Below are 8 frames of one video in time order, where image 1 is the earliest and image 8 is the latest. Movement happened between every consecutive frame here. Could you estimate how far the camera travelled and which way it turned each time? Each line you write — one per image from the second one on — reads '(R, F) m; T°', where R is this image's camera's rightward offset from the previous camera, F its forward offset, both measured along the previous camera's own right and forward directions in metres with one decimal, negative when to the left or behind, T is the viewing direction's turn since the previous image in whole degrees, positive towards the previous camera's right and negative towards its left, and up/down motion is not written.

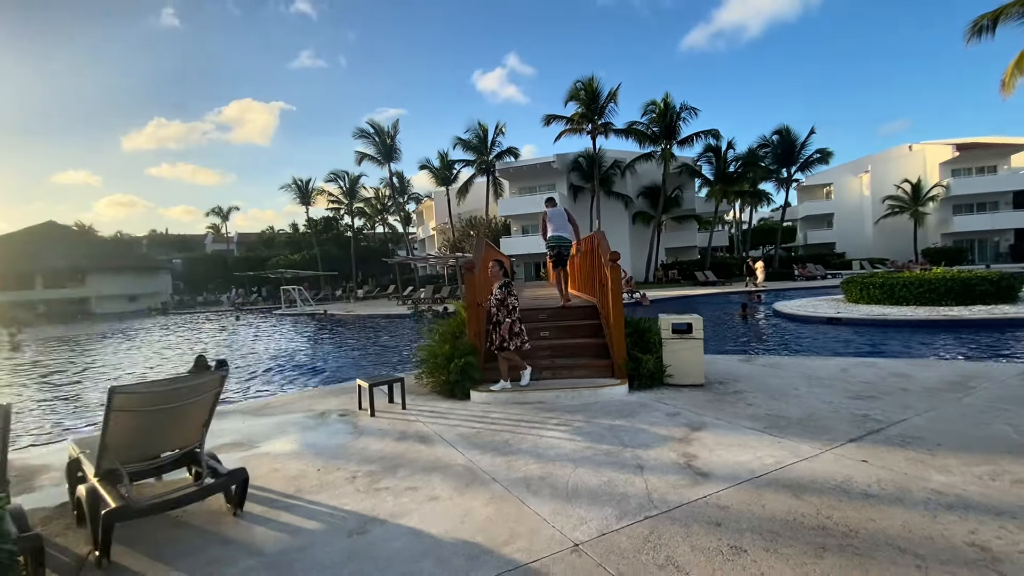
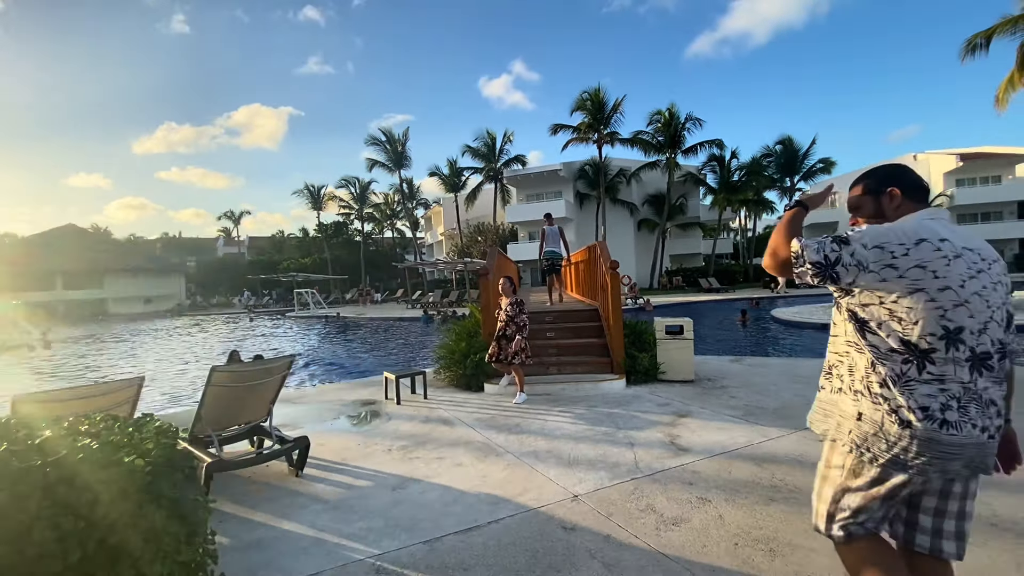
(-0.1, -0.7) m; -1°
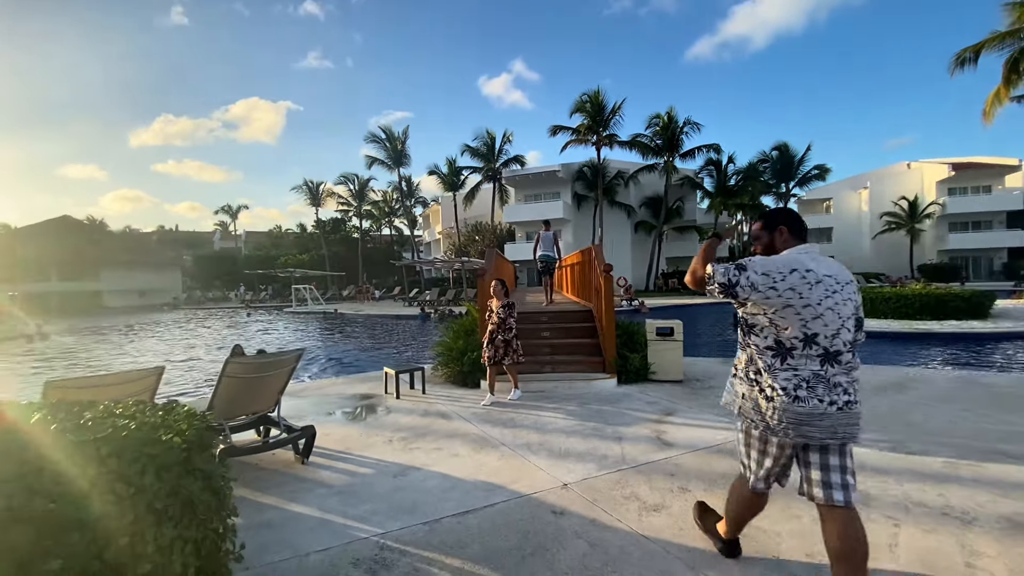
(0.0, -0.2) m; 0°
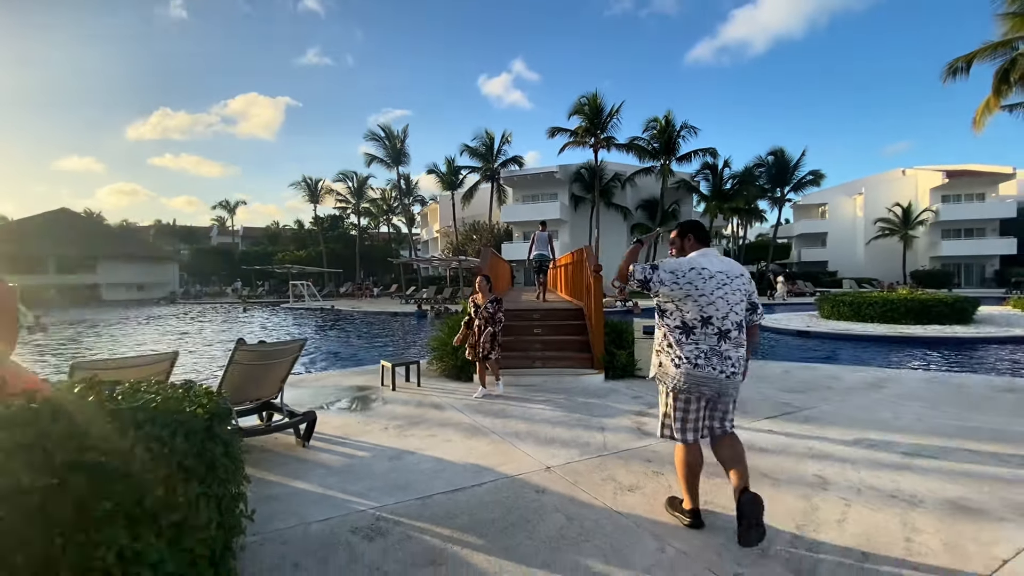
(+0.1, -0.3) m; 0°
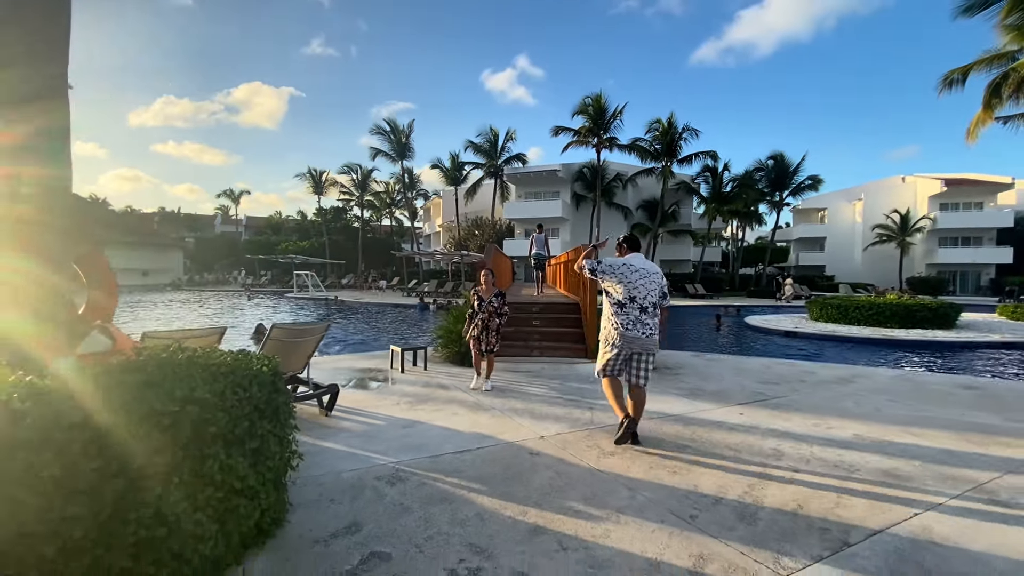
(0.0, -0.6) m; 0°
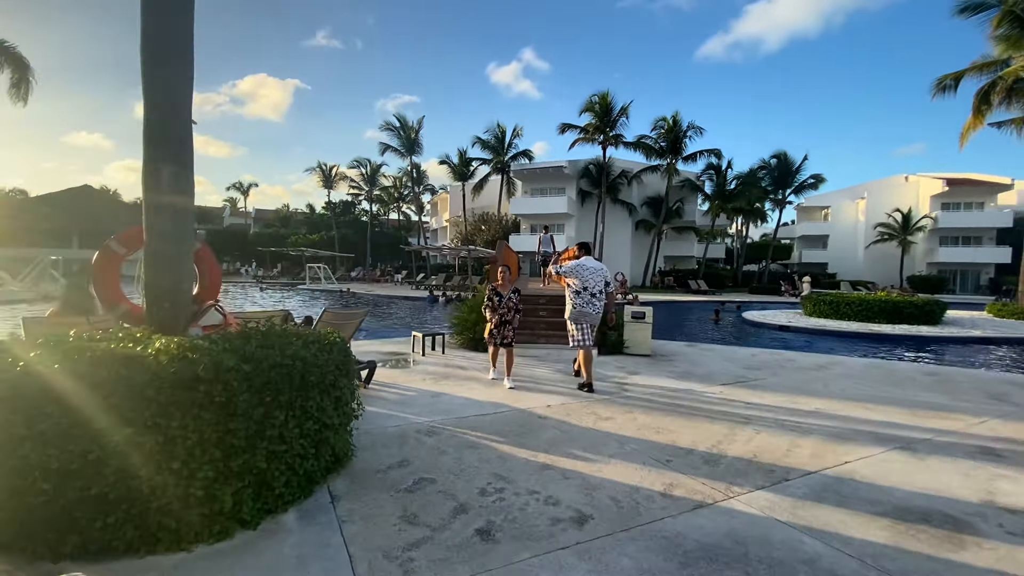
(-0.1, -0.8) m; -1°
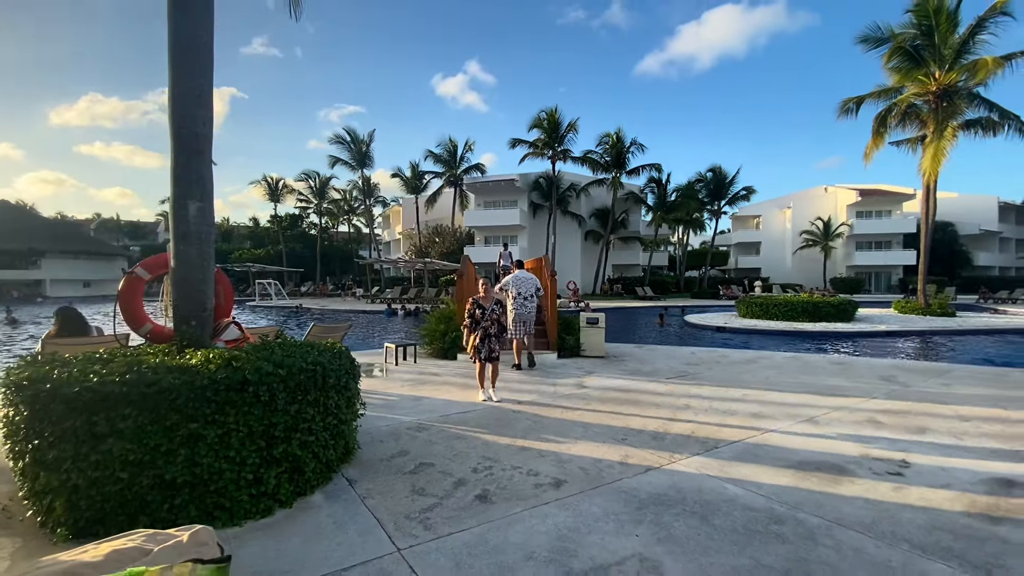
(-0.3, -0.7) m; +6°
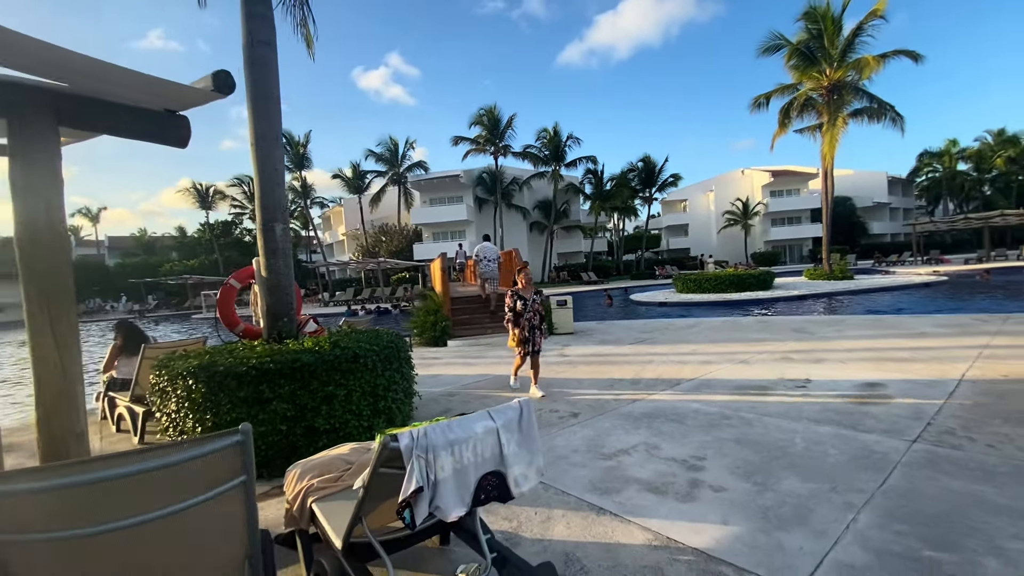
(-0.8, -1.3) m; +7°
